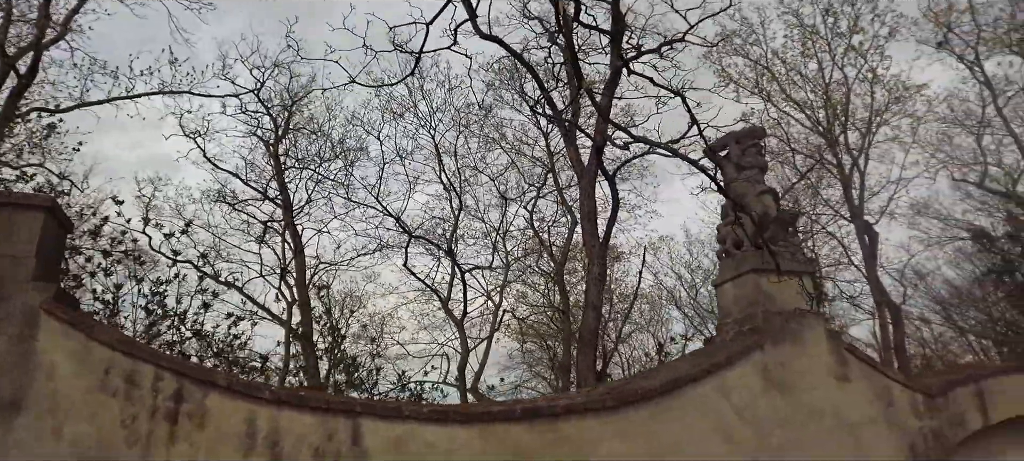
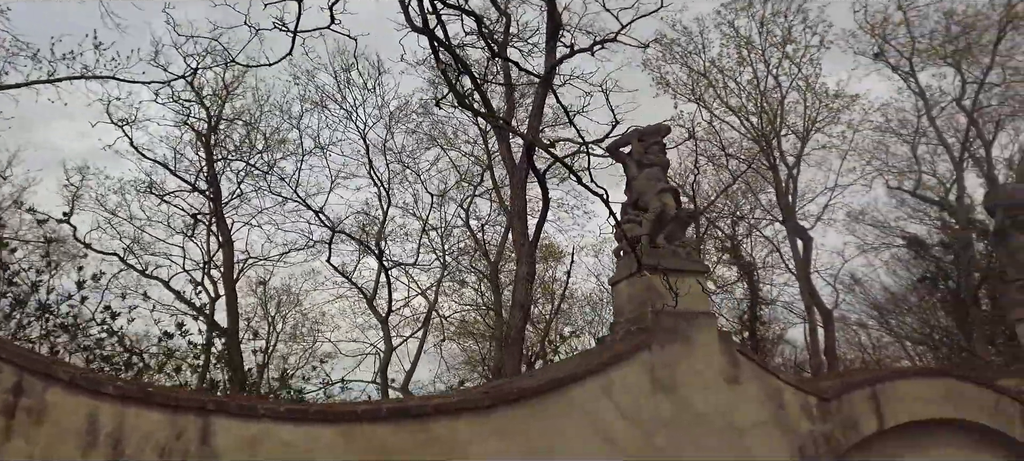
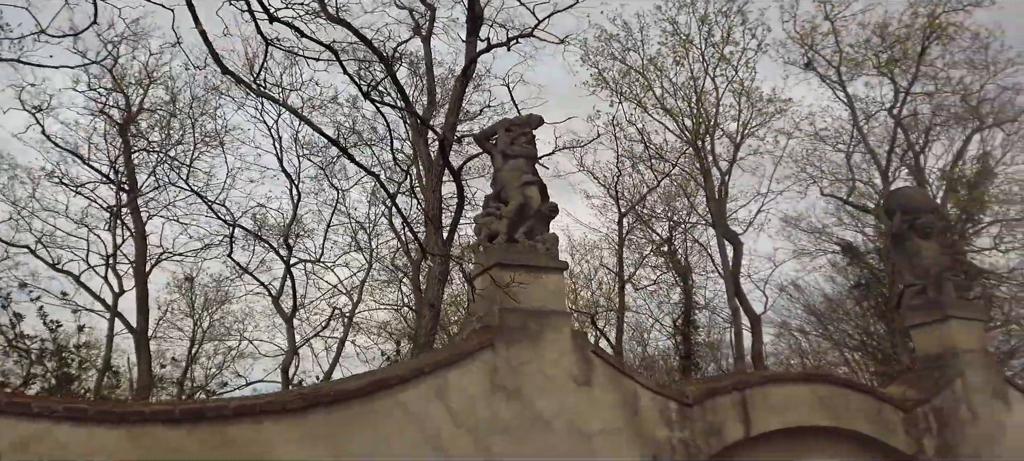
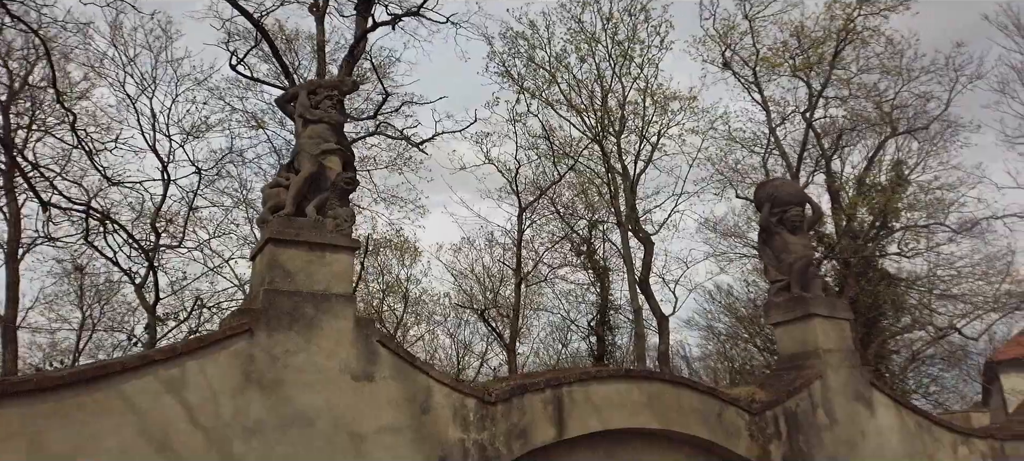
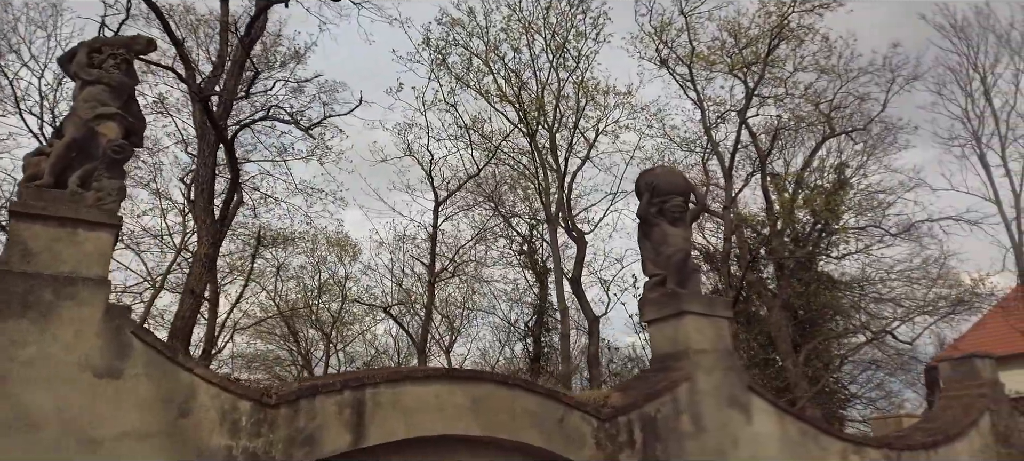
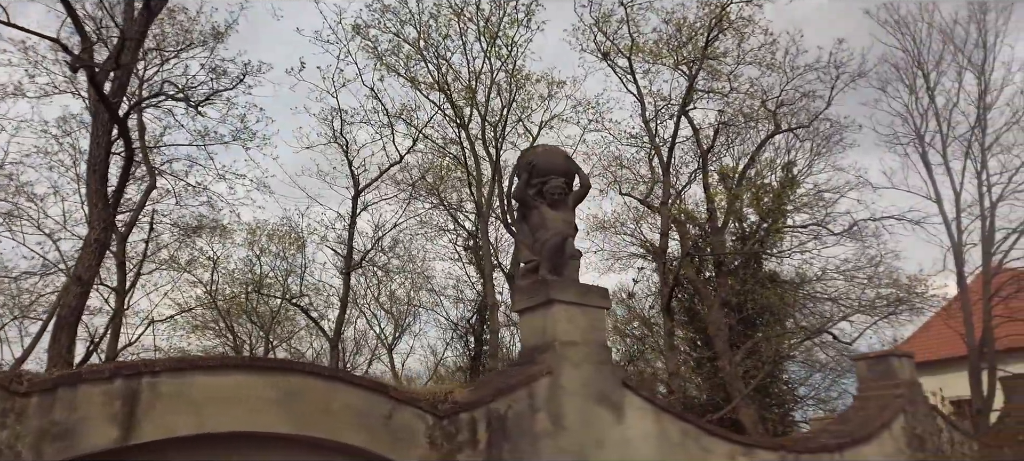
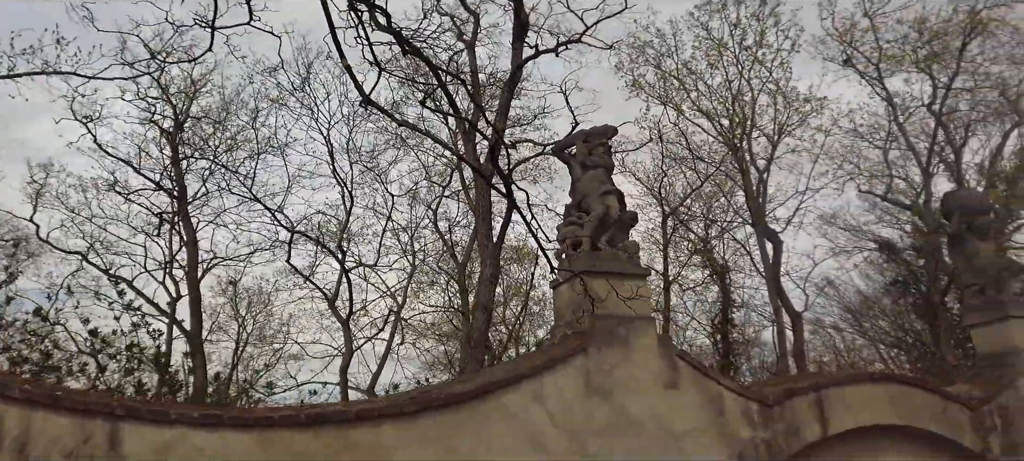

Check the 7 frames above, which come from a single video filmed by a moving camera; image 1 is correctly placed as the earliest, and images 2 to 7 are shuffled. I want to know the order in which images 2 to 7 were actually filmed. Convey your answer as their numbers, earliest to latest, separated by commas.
2, 7, 3, 4, 5, 6
